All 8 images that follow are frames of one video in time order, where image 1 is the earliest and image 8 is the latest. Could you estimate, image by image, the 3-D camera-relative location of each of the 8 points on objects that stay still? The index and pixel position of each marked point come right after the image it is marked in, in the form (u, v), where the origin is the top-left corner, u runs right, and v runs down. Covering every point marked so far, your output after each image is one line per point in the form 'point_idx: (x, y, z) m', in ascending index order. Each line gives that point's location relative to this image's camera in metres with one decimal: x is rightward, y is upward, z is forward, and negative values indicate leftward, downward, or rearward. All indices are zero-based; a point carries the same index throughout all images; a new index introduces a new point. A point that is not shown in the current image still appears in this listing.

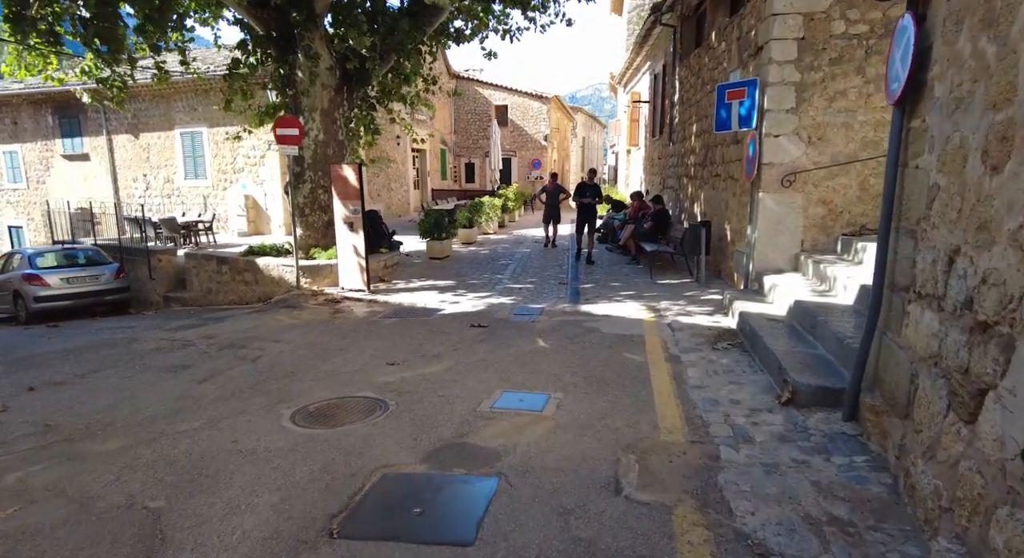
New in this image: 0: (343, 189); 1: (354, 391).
0: (-2.4, +1.3, +8.8) m
1: (-1.2, -0.8, +4.5) m
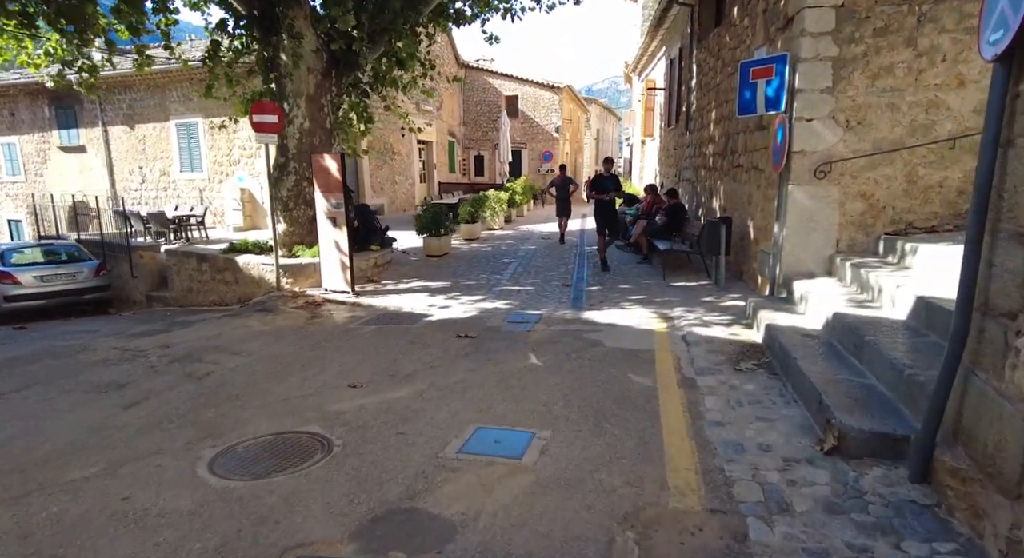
0: (-2.4, +1.3, +8.1) m
1: (-1.3, -0.9, +3.8) m
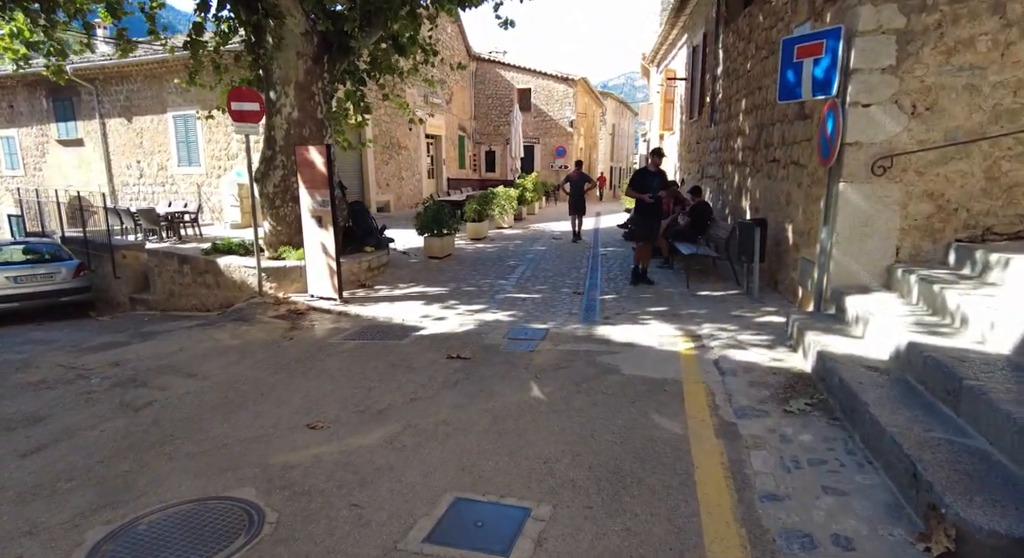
0: (-2.3, +1.2, +7.2) m
1: (-1.3, -1.0, +2.9) m
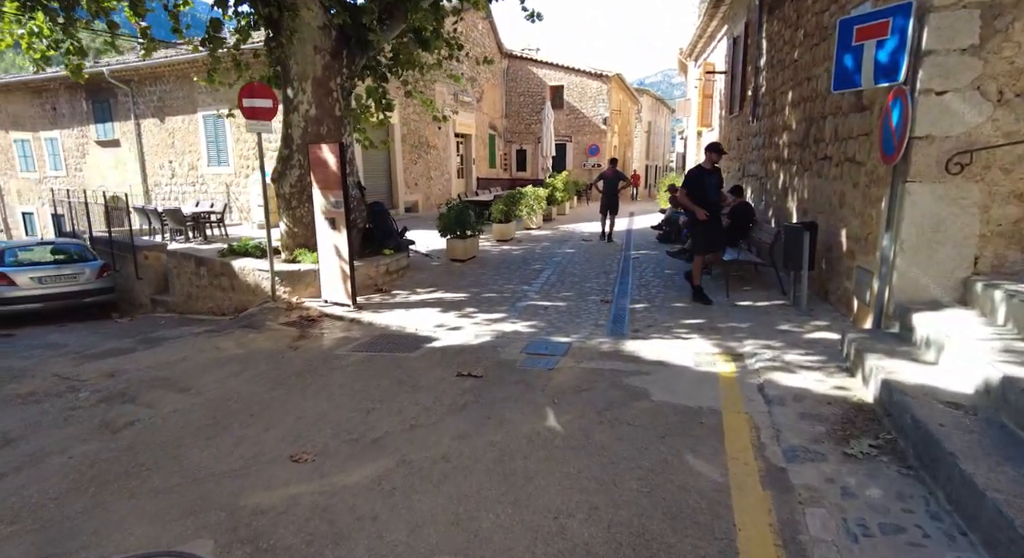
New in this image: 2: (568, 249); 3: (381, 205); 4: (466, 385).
0: (-2.1, +1.2, +6.9) m
1: (-1.3, -1.0, +2.5) m
2: (+1.1, +0.6, +11.7) m
3: (-1.9, +1.1, +9.0) m
4: (-0.3, -0.7, +4.4) m
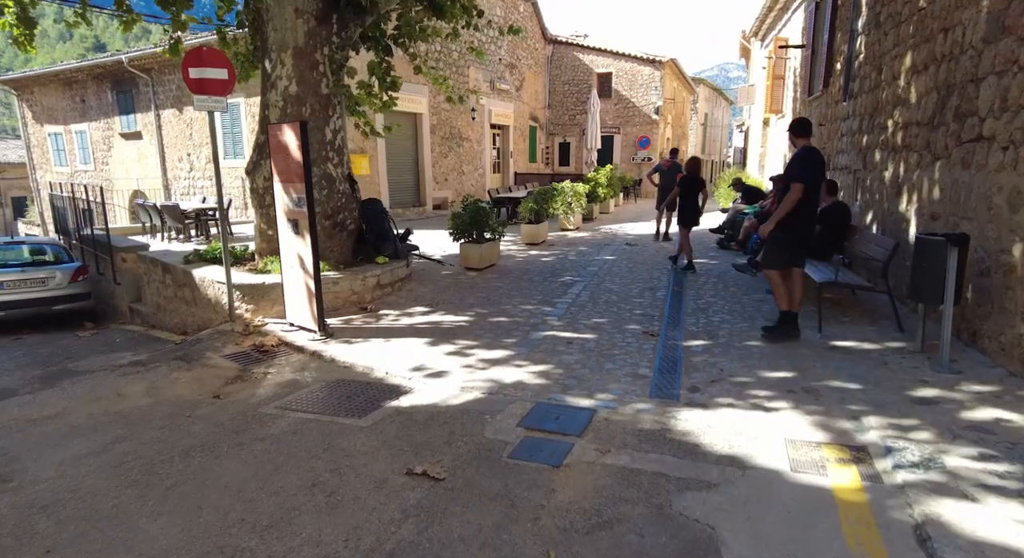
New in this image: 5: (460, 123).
0: (-2.0, +1.0, +5.3) m
1: (-1.6, -1.2, +0.9) m
2: (+1.5, +0.4, +9.9) m
3: (-1.6, +0.9, +7.4) m
4: (-0.4, -0.9, +2.7) m
5: (-1.5, +4.4, +17.7) m
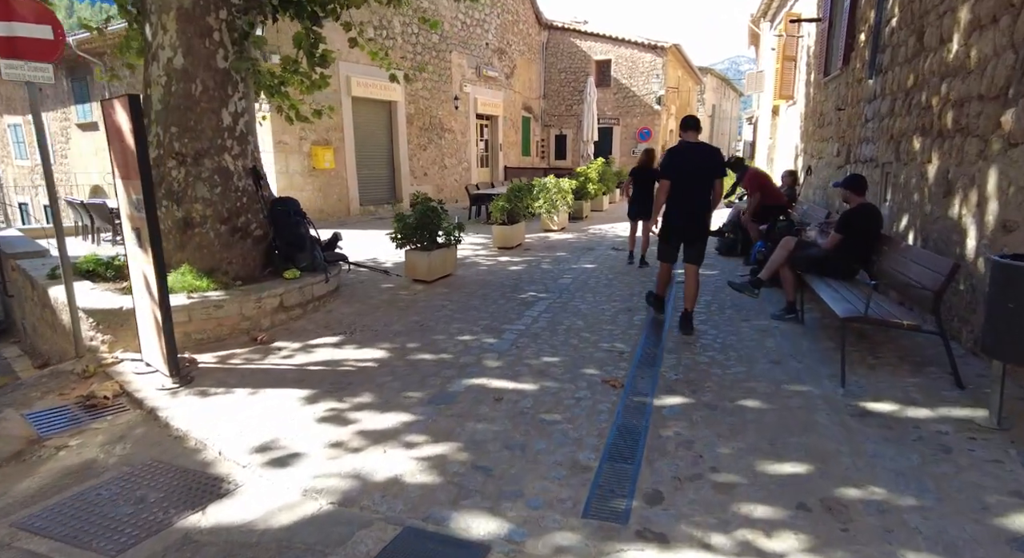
0: (-2.5, +0.8, +3.9) m
1: (-2.2, -1.5, -0.4) m
2: (+1.0, +0.2, +8.4) m
3: (-2.1, +0.8, +6.1) m
4: (-1.0, -1.2, +1.3) m
5: (-1.9, +4.4, +16.3) m
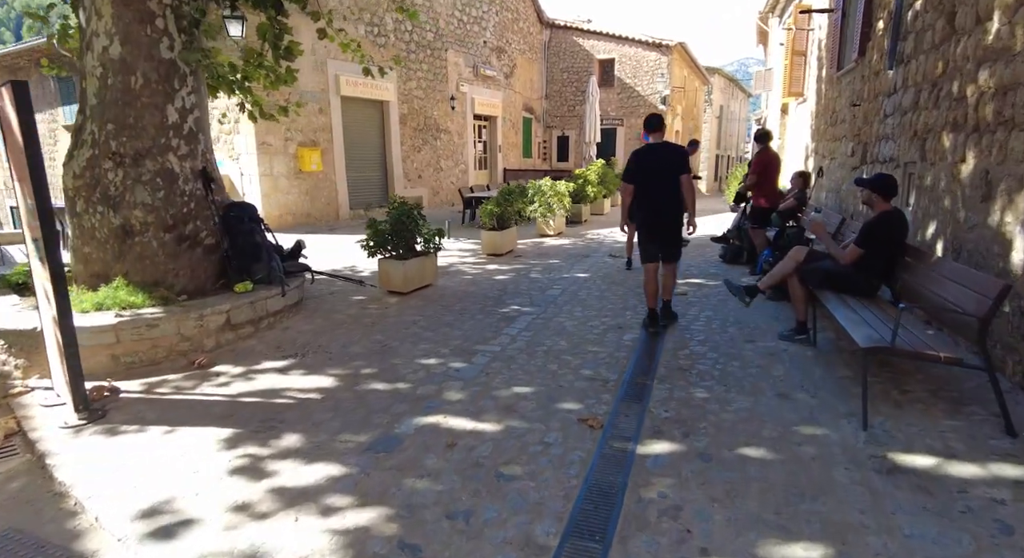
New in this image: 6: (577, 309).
0: (-2.7, +0.7, +3.4) m
1: (-2.5, -1.6, -1.0) m
2: (+0.9, +0.1, +7.8) m
3: (-2.3, +0.6, +5.5) m
4: (-1.3, -1.3, +0.7) m
5: (-1.9, +4.2, +15.7) m
6: (+0.6, -0.3, +5.9) m
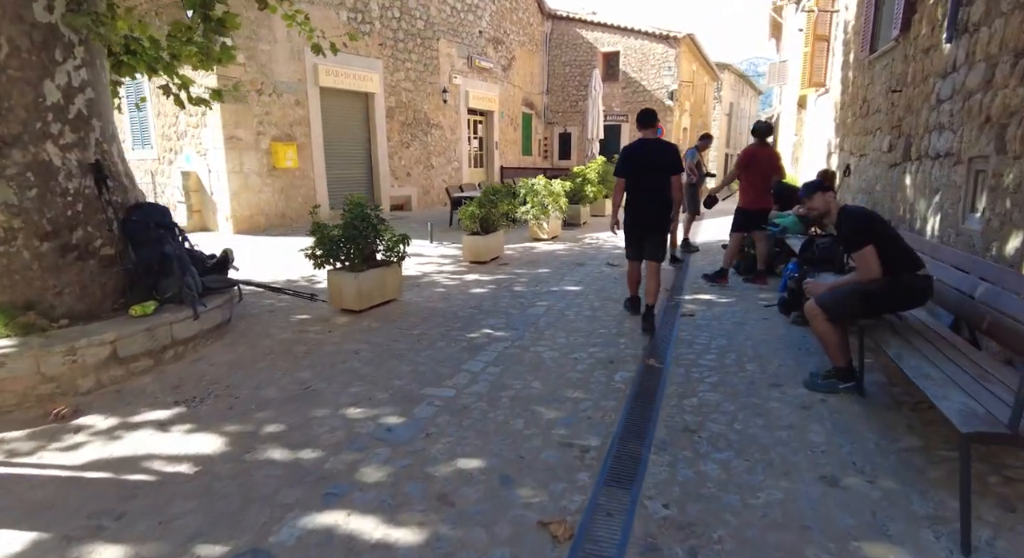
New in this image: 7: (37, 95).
0: (-3.0, +0.6, +2.4) m
1: (-2.8, -1.7, -2.0) m
2: (+0.7, -0.1, +6.8) m
3: (-2.6, +0.5, +4.5) m
4: (-1.6, -1.4, -0.3) m
5: (-2.0, +4.1, +14.7) m
6: (+0.4, -0.4, +4.9) m
7: (-3.1, +1.2, +4.0) m
